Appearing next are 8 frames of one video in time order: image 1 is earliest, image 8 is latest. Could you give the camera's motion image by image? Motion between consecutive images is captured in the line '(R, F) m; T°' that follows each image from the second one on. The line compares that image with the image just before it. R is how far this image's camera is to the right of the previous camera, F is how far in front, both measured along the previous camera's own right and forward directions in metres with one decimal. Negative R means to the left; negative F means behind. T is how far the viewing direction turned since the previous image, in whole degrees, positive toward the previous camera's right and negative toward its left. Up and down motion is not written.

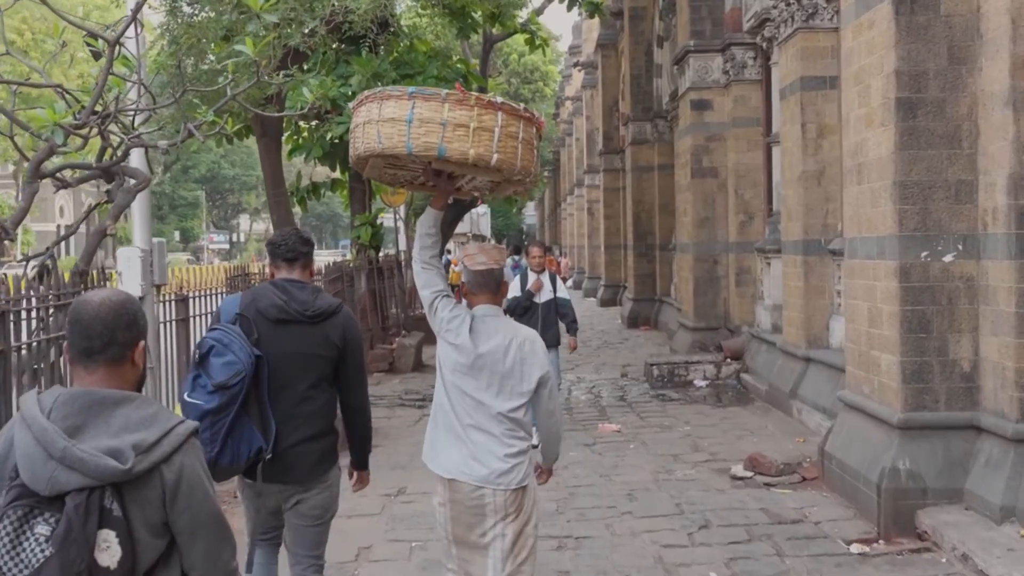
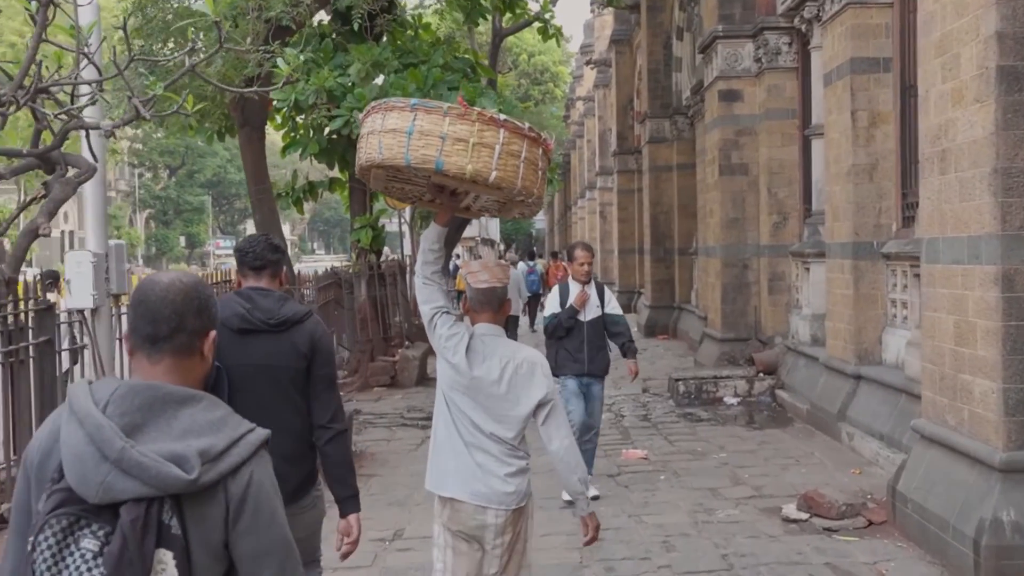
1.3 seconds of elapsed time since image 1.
(0.0, +1.0) m; -1°
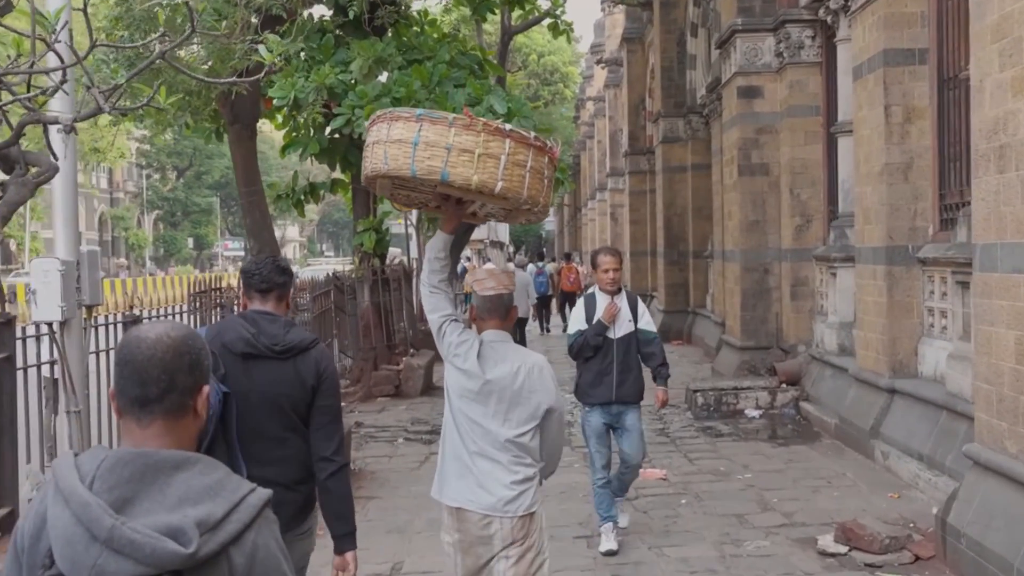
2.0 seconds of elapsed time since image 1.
(0.0, +0.5) m; -1°
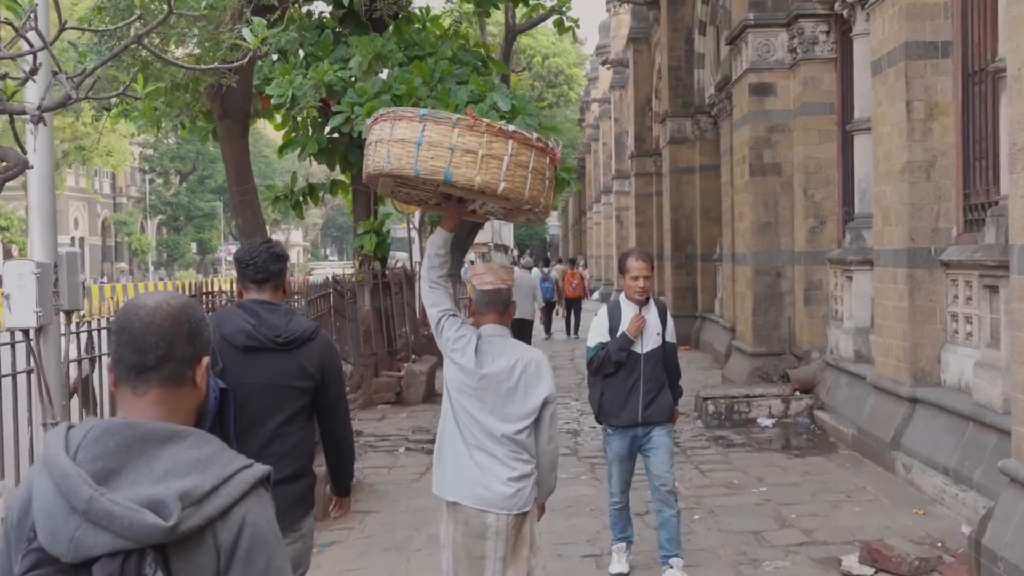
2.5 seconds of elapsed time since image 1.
(0.0, +0.3) m; 0°
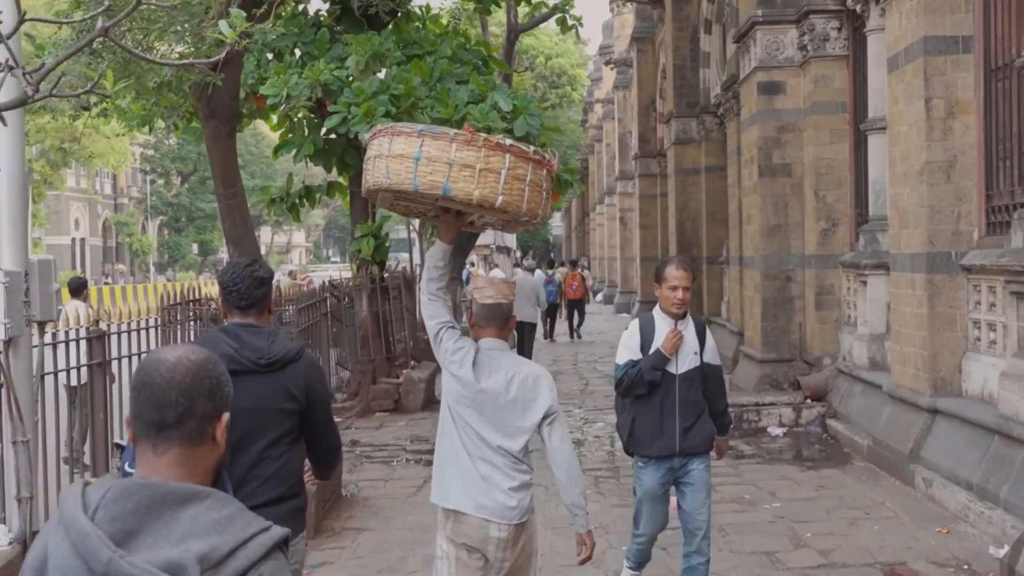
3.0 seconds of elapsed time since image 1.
(0.0, +0.3) m; 0°
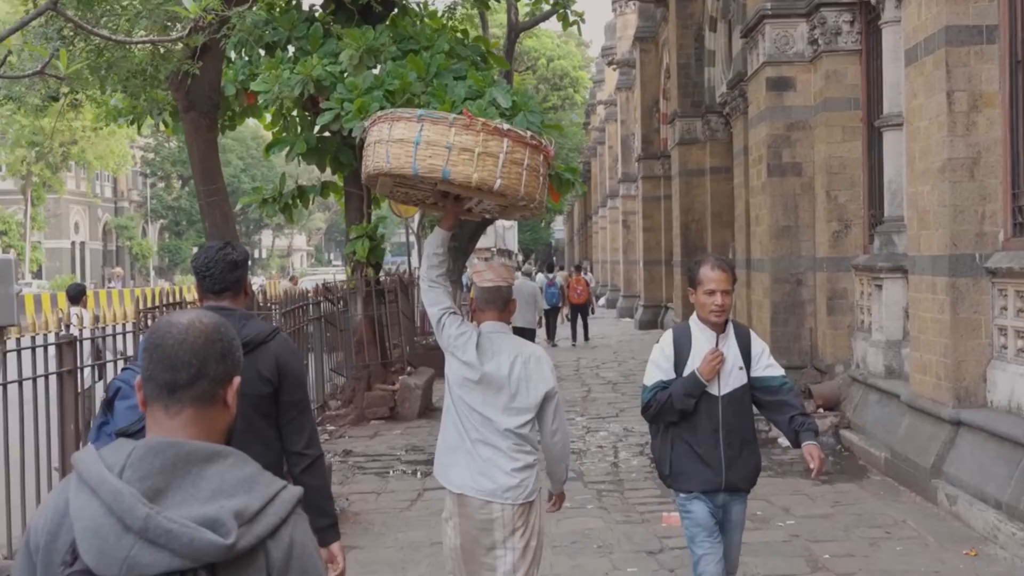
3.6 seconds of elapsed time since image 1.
(0.0, +0.4) m; 0°
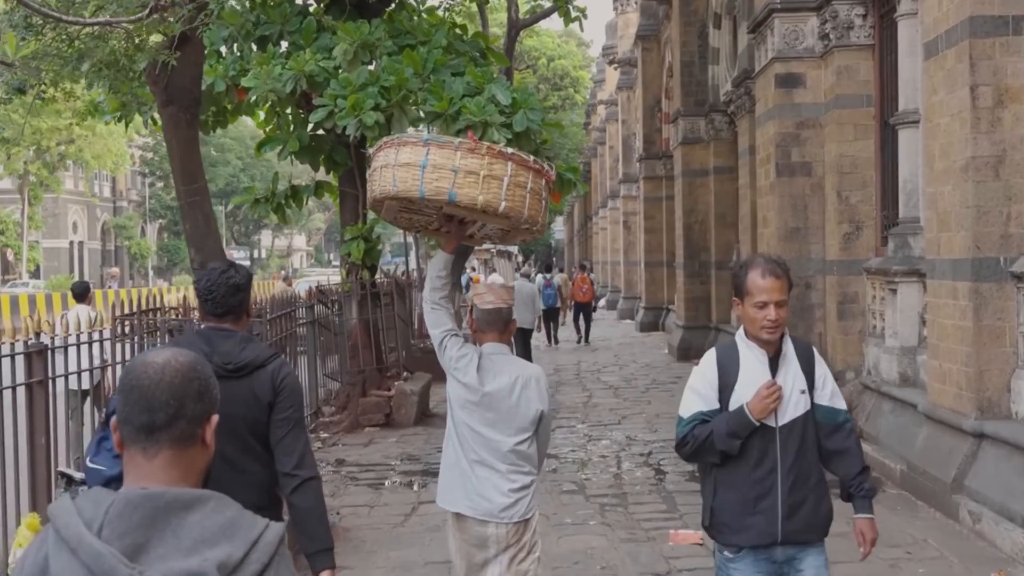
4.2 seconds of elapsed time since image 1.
(0.0, +0.3) m; 0°
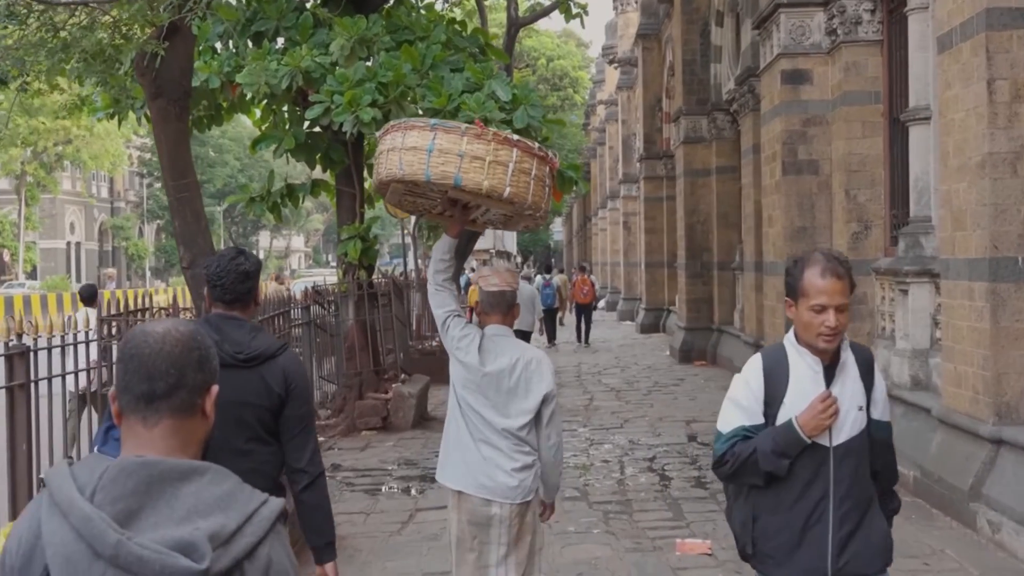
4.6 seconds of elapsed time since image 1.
(0.0, +0.2) m; 0°
